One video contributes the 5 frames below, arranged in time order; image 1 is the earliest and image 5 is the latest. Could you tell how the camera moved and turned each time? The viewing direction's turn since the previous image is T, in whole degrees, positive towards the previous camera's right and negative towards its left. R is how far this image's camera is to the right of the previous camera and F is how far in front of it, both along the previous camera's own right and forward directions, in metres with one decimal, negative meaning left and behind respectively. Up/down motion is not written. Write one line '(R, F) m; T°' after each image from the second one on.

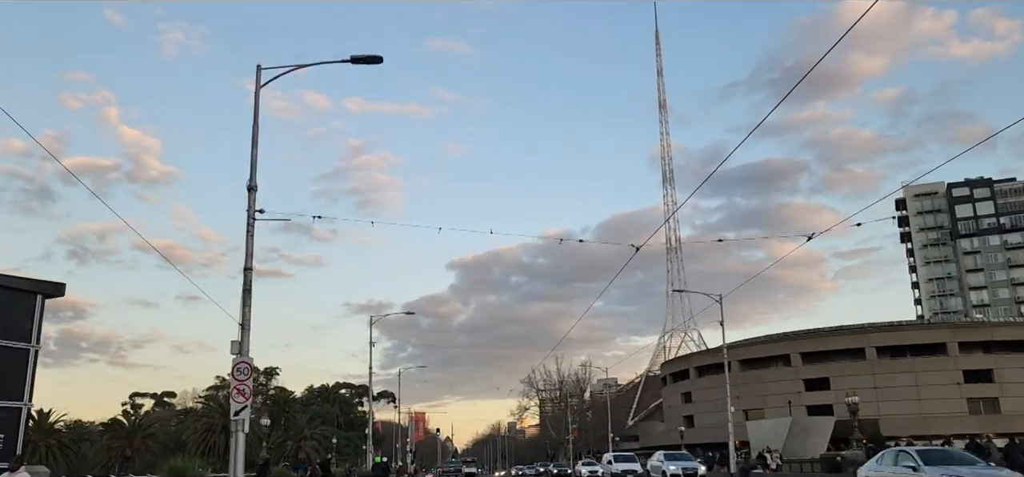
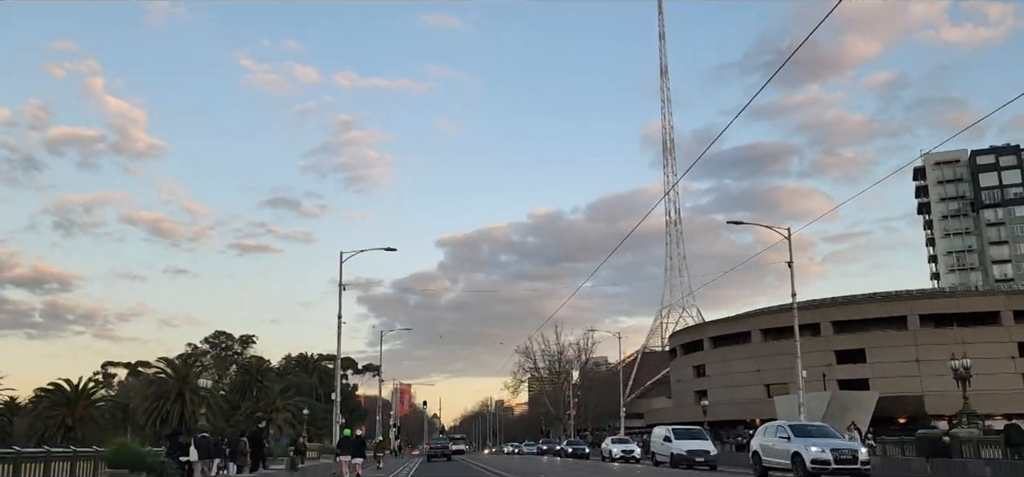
(-0.8, +9.8) m; +1°
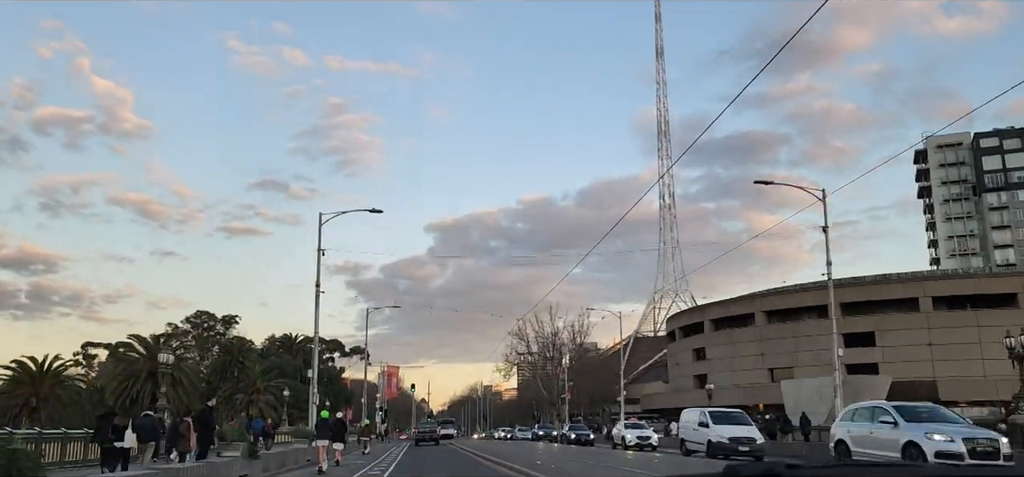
(-0.4, +3.9) m; +1°
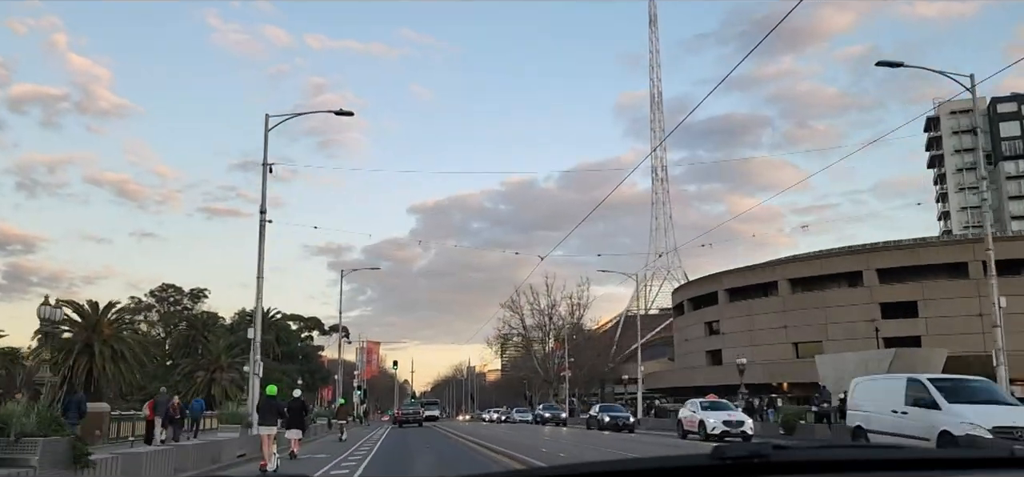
(-1.1, +8.8) m; +1°
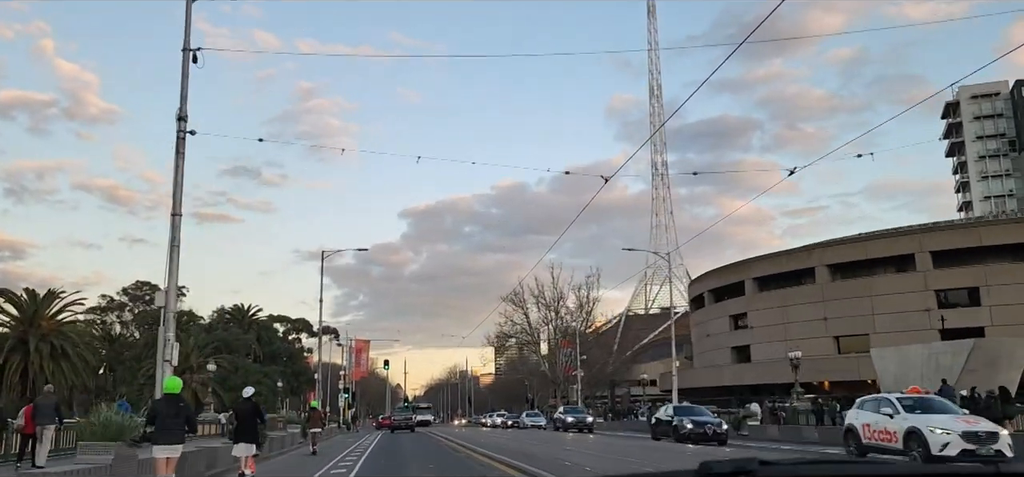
(-1.0, +7.8) m; +1°
